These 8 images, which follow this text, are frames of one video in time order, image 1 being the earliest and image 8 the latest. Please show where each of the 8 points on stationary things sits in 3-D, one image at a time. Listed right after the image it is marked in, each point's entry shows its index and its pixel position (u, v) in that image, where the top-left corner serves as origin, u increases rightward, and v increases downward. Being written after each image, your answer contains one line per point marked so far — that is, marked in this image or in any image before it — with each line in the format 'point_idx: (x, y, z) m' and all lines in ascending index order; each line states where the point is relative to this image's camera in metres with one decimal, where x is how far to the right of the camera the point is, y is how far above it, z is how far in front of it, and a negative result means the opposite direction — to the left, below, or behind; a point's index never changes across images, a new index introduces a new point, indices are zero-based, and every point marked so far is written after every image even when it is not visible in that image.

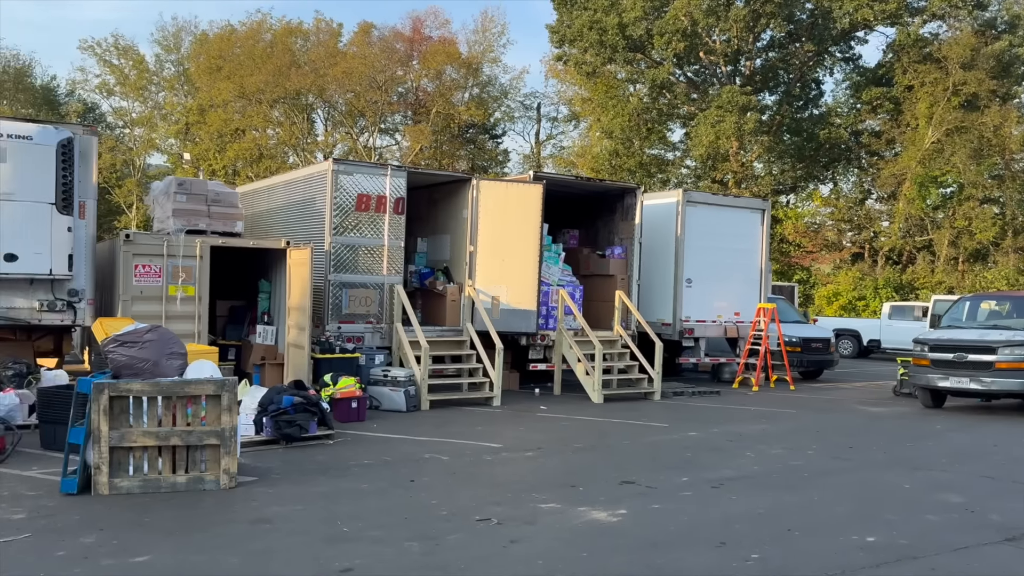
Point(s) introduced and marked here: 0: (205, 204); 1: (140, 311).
0: (-4.1, +1.1, +11.3) m
1: (-4.8, -0.3, +10.7) m
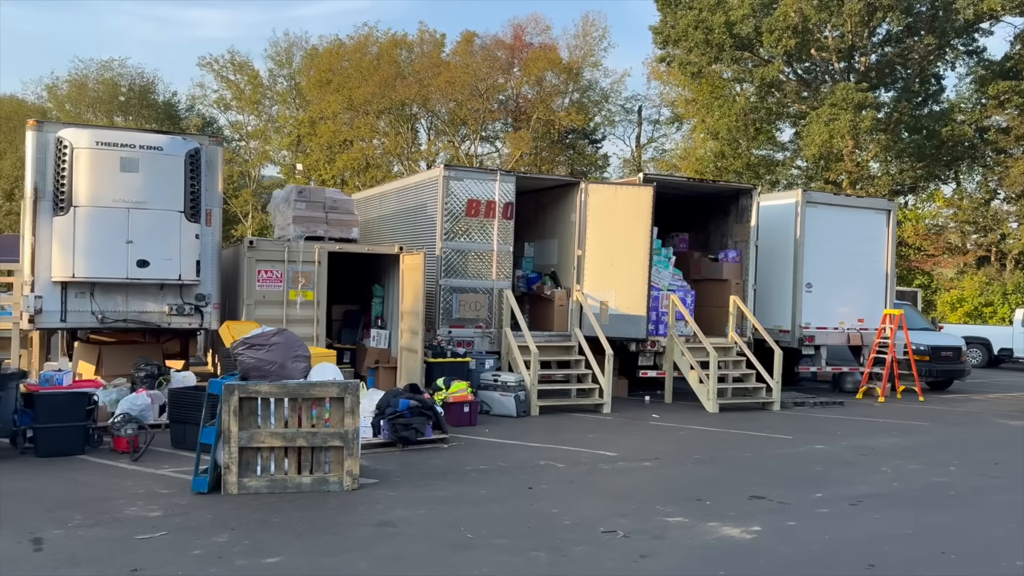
0: (-2.6, +1.1, +11.6) m
1: (-3.3, -0.4, +11.1) m
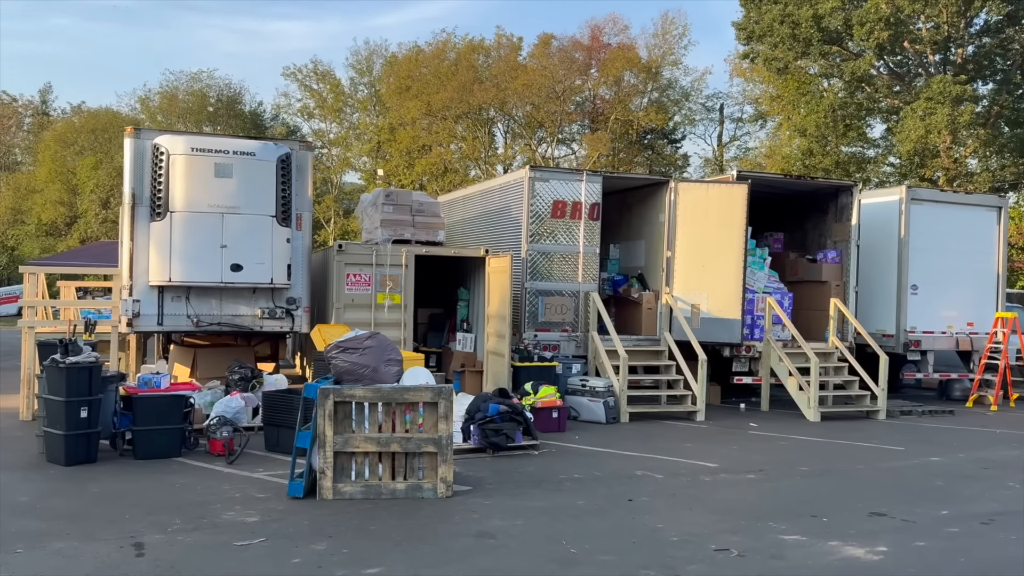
0: (-1.4, +1.0, +11.5) m
1: (-2.1, -0.4, +11.1) m
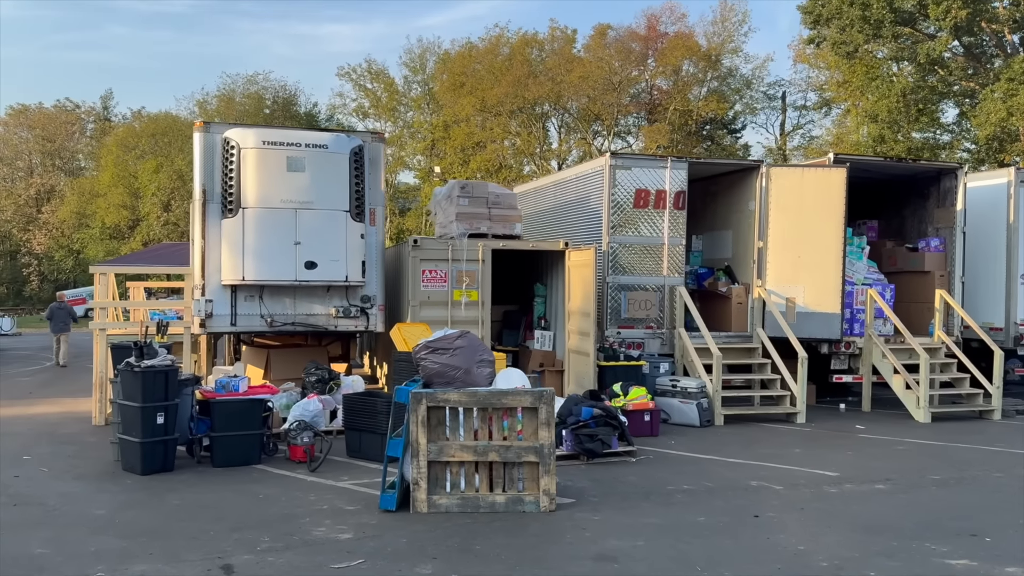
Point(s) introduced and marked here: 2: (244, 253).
0: (-0.3, +1.1, +11.0) m
1: (-1.1, -0.4, +10.6) m
2: (-3.2, +0.4, +10.0) m
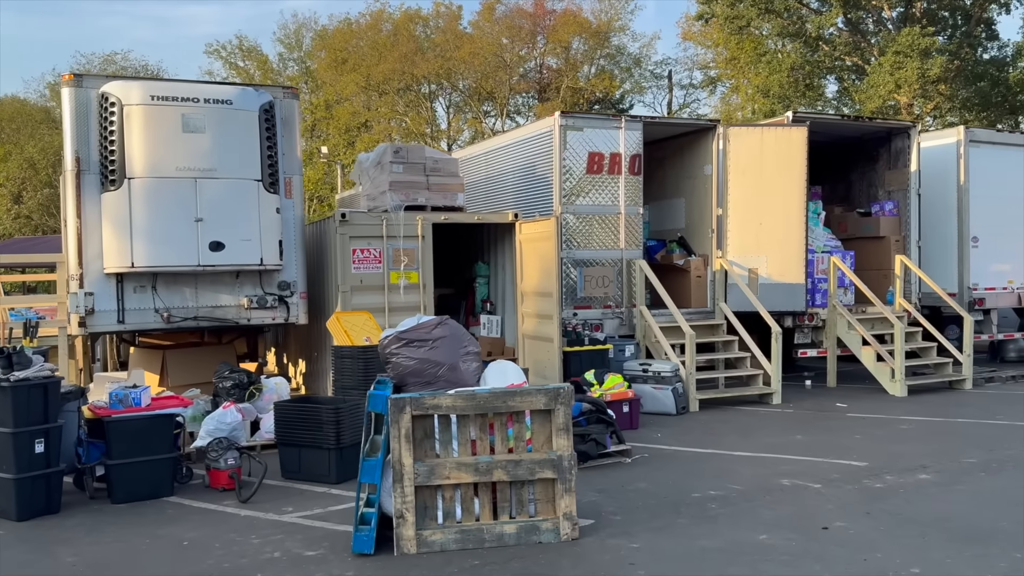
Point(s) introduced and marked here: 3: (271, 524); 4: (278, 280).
0: (-1.0, +1.3, +9.5) m
1: (-1.6, -0.2, +9.0) m
2: (-3.7, +0.5, +8.1) m
3: (-1.6, -1.6, +5.6) m
4: (-2.5, +0.1, +9.0) m
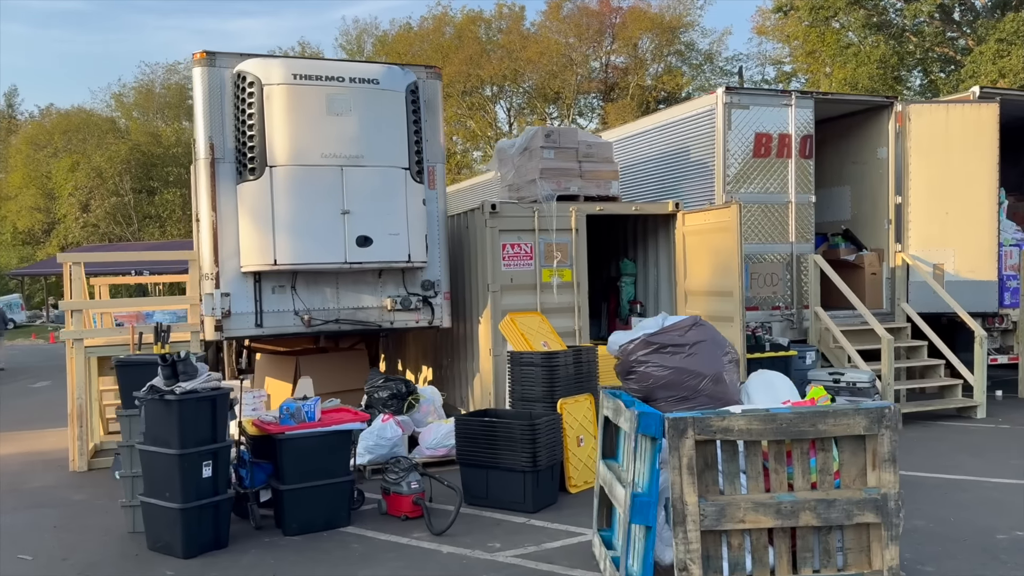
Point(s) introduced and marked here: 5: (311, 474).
0: (+0.7, +1.3, +8.5) m
1: (0.0, -0.2, +8.1) m
2: (-2.1, +0.5, +7.3) m
3: (-0.2, -1.5, +4.7) m
4: (-0.9, +0.1, +8.1) m
5: (-1.3, -1.2, +5.3) m
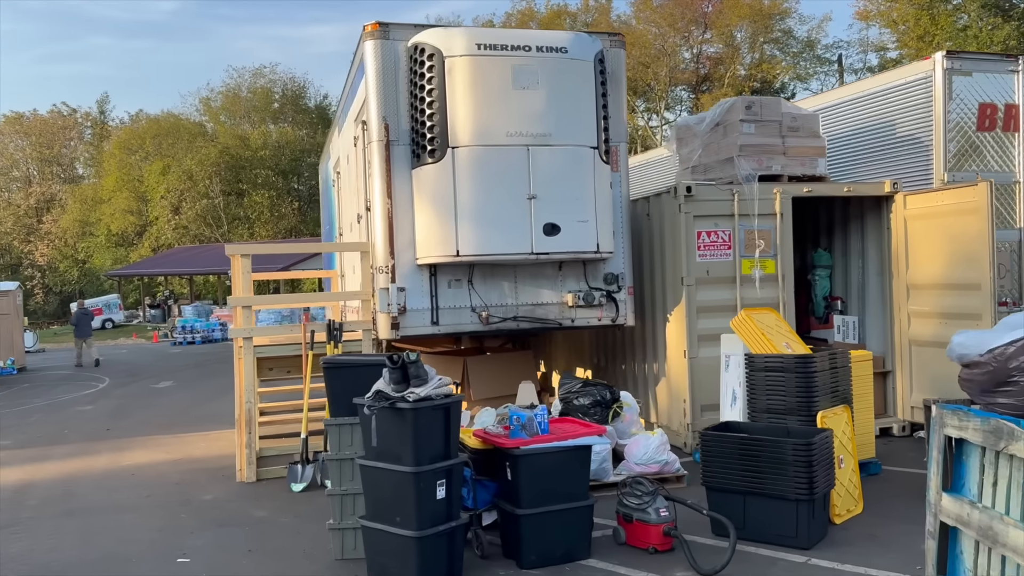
0: (+2.4, +1.4, +7.6) m
1: (+1.7, -0.1, +7.2) m
2: (-0.4, +0.6, +6.6) m
3: (+1.3, -1.5, +3.8) m
4: (+0.8, +0.2, +7.3) m
5: (+0.2, -1.1, +4.5) m
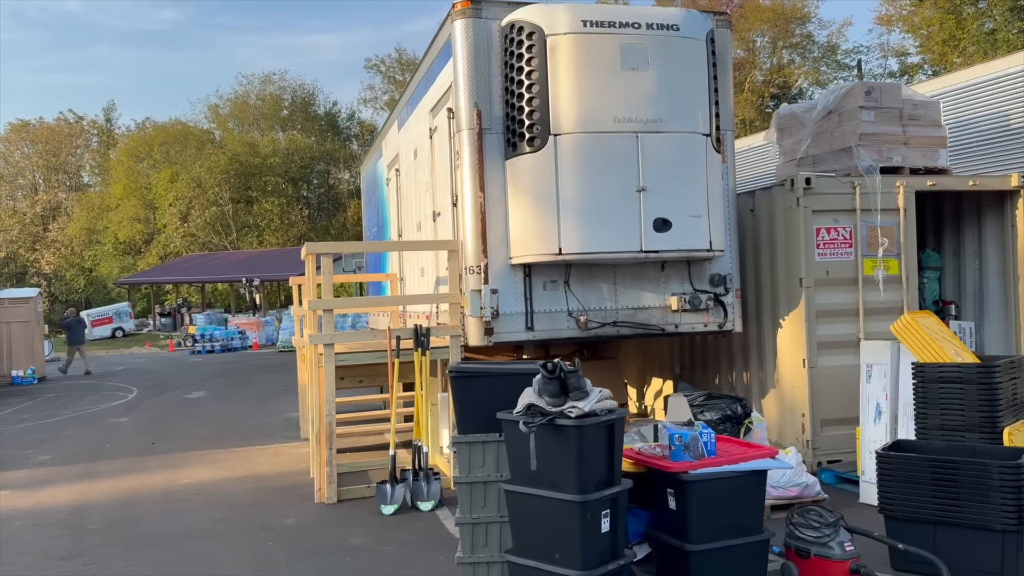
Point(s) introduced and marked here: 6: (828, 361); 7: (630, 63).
0: (+3.2, +1.3, +6.9) m
1: (+2.5, -0.1, +6.5) m
2: (+0.4, +0.6, +5.9) m
3: (+2.0, -1.5, +3.1) m
4: (+1.6, +0.1, +6.6) m
5: (+1.0, -1.1, +3.9) m
6: (+2.5, -0.6, +6.5) m
7: (+0.8, +1.6, +6.0) m
